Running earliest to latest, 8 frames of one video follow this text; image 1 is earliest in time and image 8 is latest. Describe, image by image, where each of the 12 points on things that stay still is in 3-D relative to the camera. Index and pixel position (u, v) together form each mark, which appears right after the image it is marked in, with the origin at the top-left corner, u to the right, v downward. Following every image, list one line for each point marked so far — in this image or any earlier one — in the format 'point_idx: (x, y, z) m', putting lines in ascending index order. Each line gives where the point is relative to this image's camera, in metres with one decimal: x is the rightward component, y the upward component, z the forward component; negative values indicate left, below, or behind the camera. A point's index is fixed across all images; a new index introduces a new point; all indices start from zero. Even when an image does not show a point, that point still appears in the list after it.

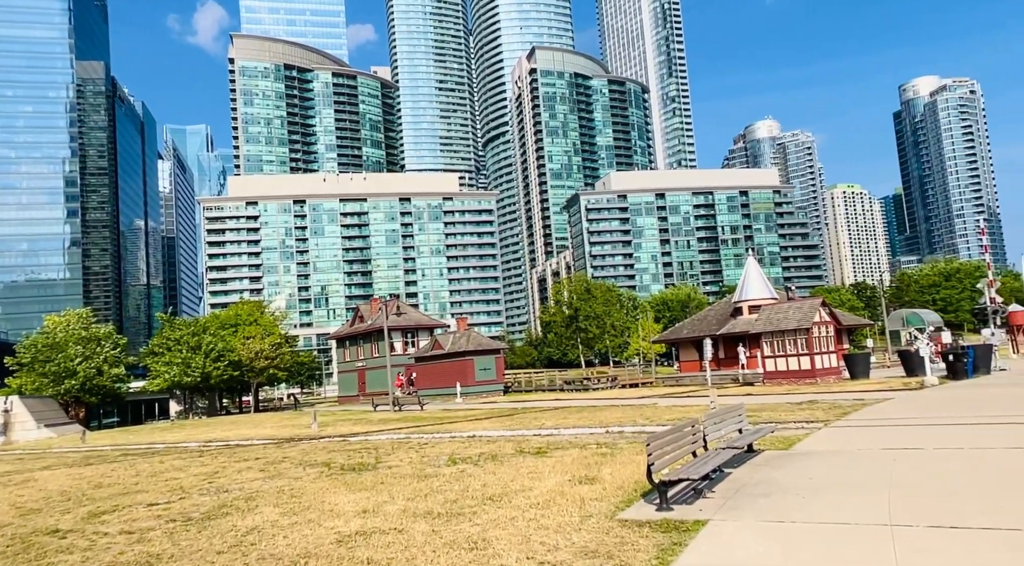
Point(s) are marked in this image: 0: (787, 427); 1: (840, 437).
0: (+6.5, -3.5, +19.2) m
1: (+6.7, -3.1, +16.2) m
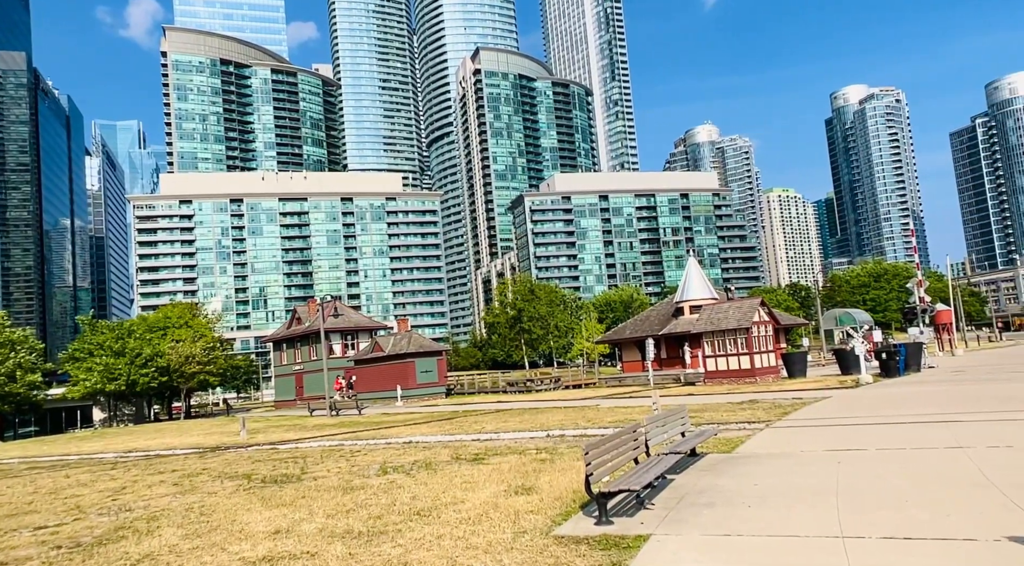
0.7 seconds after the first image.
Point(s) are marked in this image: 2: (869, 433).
0: (+5.1, -3.4, +18.8) m
1: (+5.4, -3.1, +15.9) m
2: (+7.0, -2.9, +15.6) m
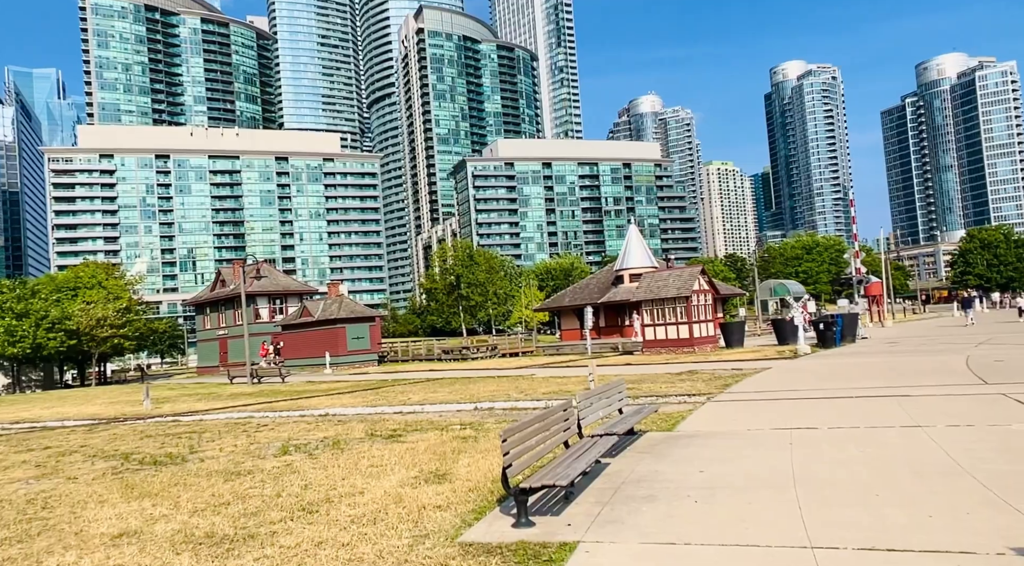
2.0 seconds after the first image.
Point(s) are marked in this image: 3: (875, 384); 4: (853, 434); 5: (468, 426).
0: (+3.4, -2.6, +17.5) m
1: (+4.0, -2.4, +14.7) m
2: (+5.6, -2.3, +14.5) m
3: (+8.4, -2.3, +18.5) m
4: (+5.0, -2.2, +11.8) m
5: (-0.9, -2.8, +15.8) m
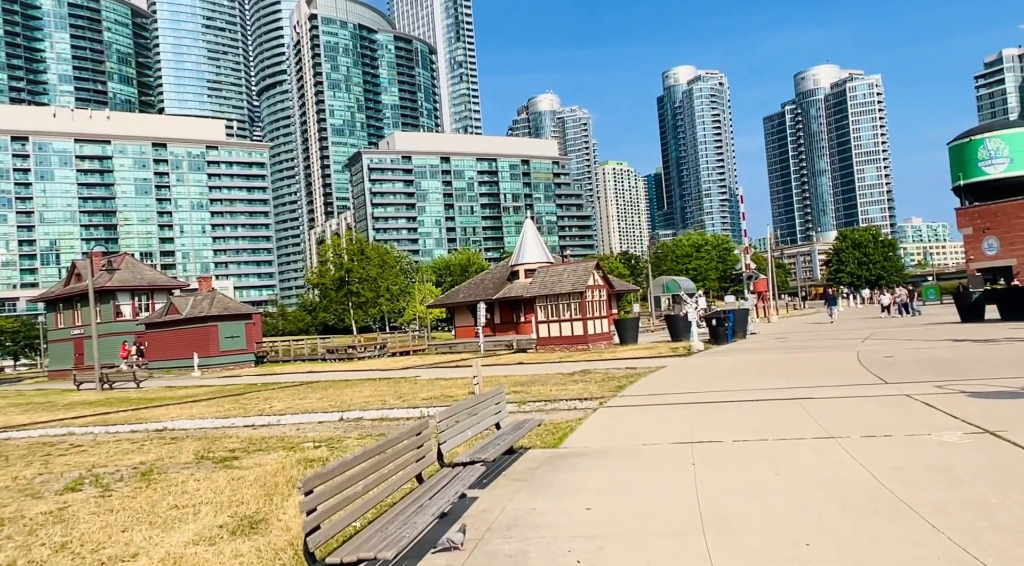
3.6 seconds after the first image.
0: (+0.9, -2.5, +15.6) m
1: (+1.8, -2.3, +12.8) m
2: (+3.4, -2.2, +12.9) m
3: (+5.7, -2.2, +17.2) m
4: (+3.2, -2.1, +10.2) m
5: (-3.2, -2.7, +13.4) m
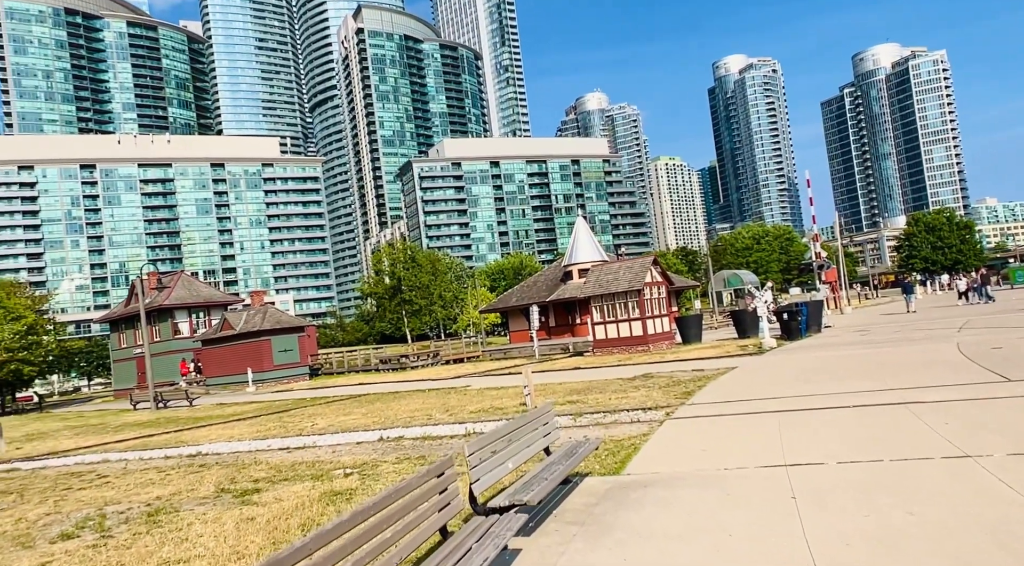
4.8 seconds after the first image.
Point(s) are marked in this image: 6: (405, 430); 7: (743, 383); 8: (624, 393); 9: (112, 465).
0: (+1.8, -2.4, +13.9) m
1: (+2.5, -2.2, +11.1) m
2: (+4.2, -2.0, +11.0) m
3: (+6.7, -1.9, +15.2) m
4: (+3.8, -2.0, +8.3) m
5: (-2.4, -2.8, +12.0) m
6: (-2.2, -3.0, +16.2) m
7: (+5.0, -2.2, +17.4) m
8: (+2.6, -2.6, +18.6) m
9: (-8.1, -3.6, +16.2) m
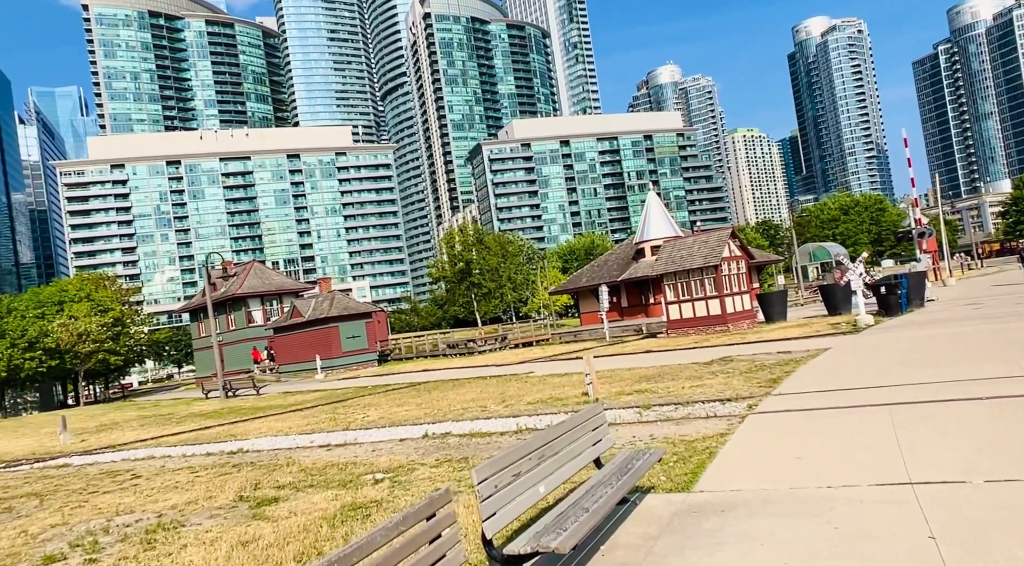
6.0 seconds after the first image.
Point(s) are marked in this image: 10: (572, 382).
0: (+2.7, -2.0, +12.1) m
1: (+3.1, -1.8, +9.2) m
2: (+4.7, -1.6, +9.0) m
3: (+7.6, -1.4, +12.9) m
4: (+4.1, -1.6, +6.4) m
5: (-1.6, -2.5, +10.6) m
6: (-1.1, -2.6, +14.8) m
7: (+6.2, -1.6, +15.3) m
8: (+3.9, -2.0, +16.7) m
9: (-6.9, -3.4, +15.4) m
10: (+1.4, -2.4, +19.4) m
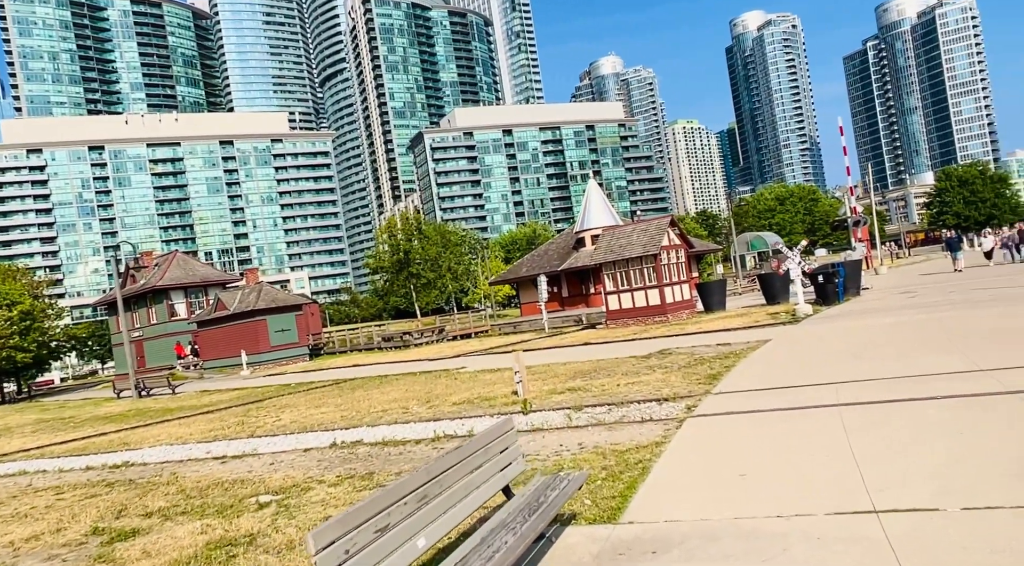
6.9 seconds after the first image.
0: (+1.5, -1.9, +11.0) m
1: (+2.2, -1.7, +8.1) m
2: (+3.8, -1.5, +8.0) m
3: (+6.4, -1.2, +12.1) m
4: (+3.3, -1.6, +5.3) m
5: (-2.7, -2.4, +9.1) m
6: (-2.4, -2.5, +13.4) m
7: (+4.8, -1.4, +14.3) m
8: (+2.4, -1.8, +15.6) m
9: (-8.3, -3.3, +13.5) m
10: (-0.2, -2.2, +18.2) m
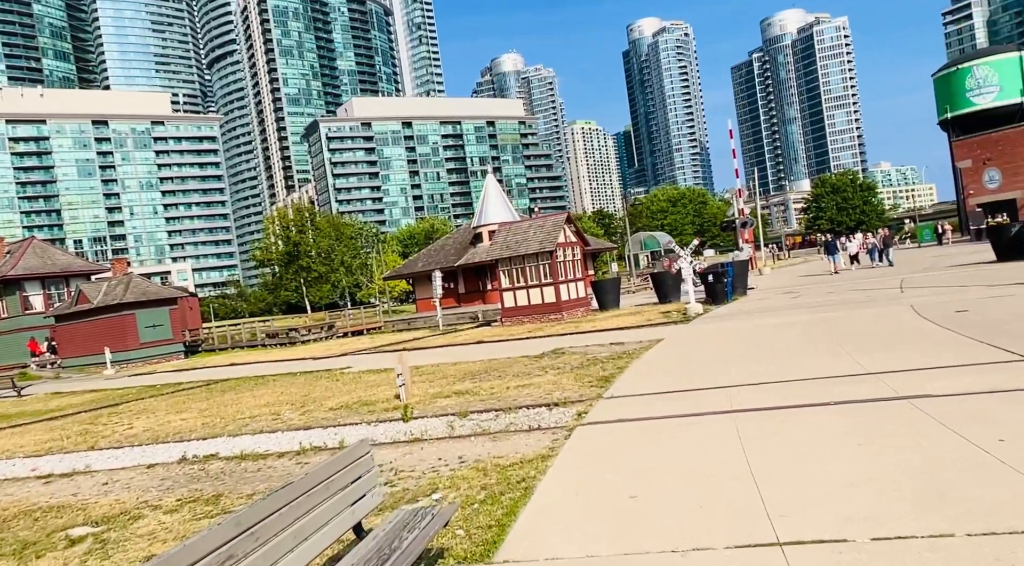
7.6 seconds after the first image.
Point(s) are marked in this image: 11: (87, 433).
0: (0.0, -1.8, +10.0) m
1: (+1.0, -1.7, +7.3) m
2: (+2.6, -1.5, +7.3) m
3: (+4.7, -1.2, +11.8) m
4: (+2.5, -1.6, +4.6) m
5: (-4.0, -2.4, +7.7) m
6: (-4.2, -2.4, +11.9) m
7: (+2.8, -1.4, +13.8) m
8: (+0.3, -1.8, +14.7) m
9: (-10.1, -3.1, +11.3) m
10: (-2.7, -2.1, +17.0) m
11: (-8.0, -2.9, +15.1) m
